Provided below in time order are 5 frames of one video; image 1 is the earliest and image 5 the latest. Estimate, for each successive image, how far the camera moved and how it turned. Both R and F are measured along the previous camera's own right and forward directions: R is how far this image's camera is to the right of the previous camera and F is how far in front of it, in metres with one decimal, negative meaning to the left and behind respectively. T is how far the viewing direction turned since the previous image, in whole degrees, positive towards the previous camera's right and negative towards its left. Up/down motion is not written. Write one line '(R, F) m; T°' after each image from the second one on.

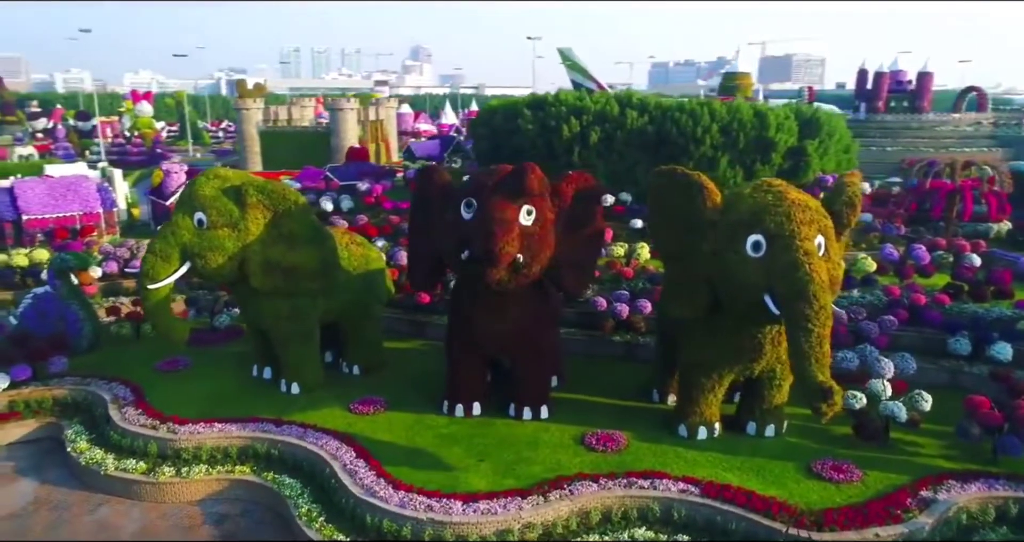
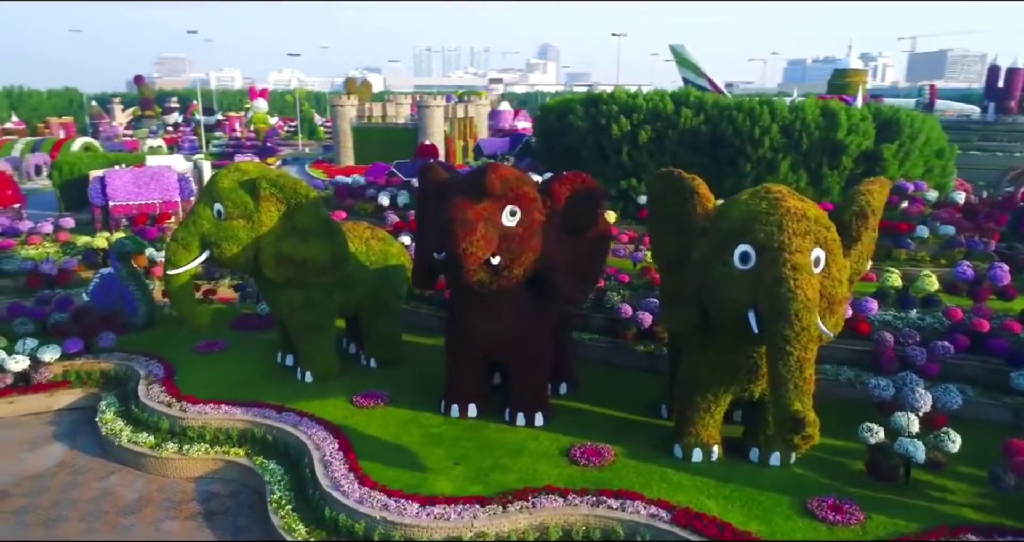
(+1.8, +0.4) m; -10°
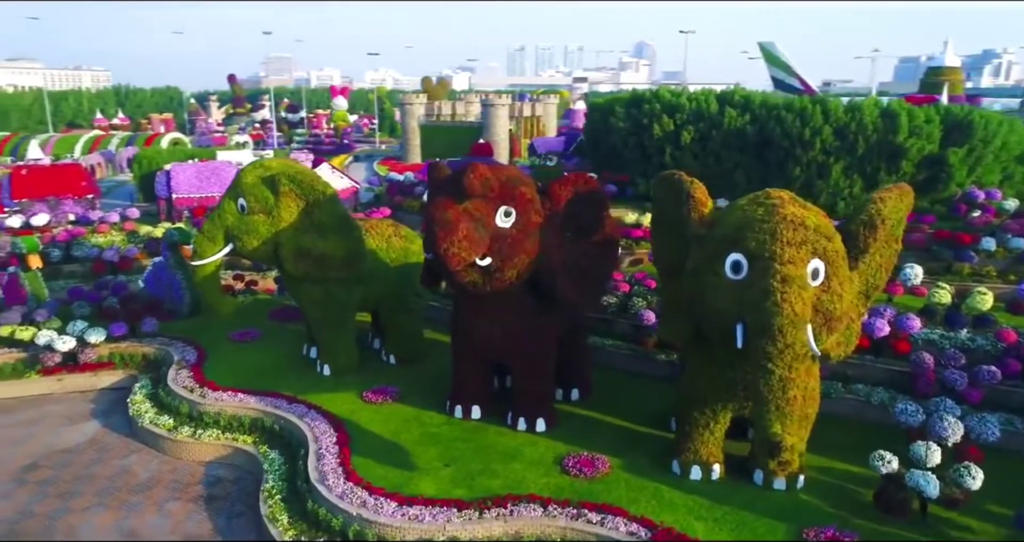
(+1.2, +0.3) m; -7°
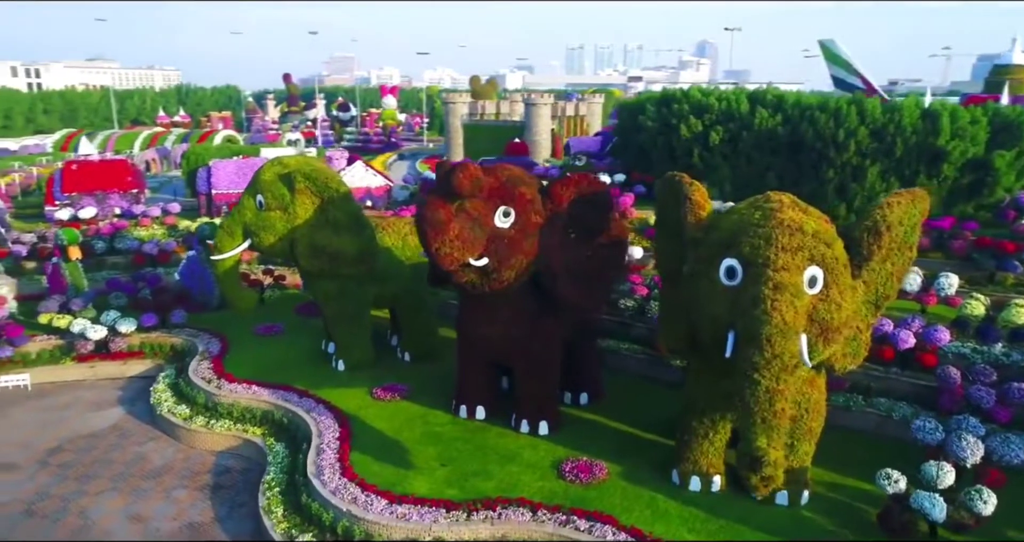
(+0.7, +0.1) m; -5°
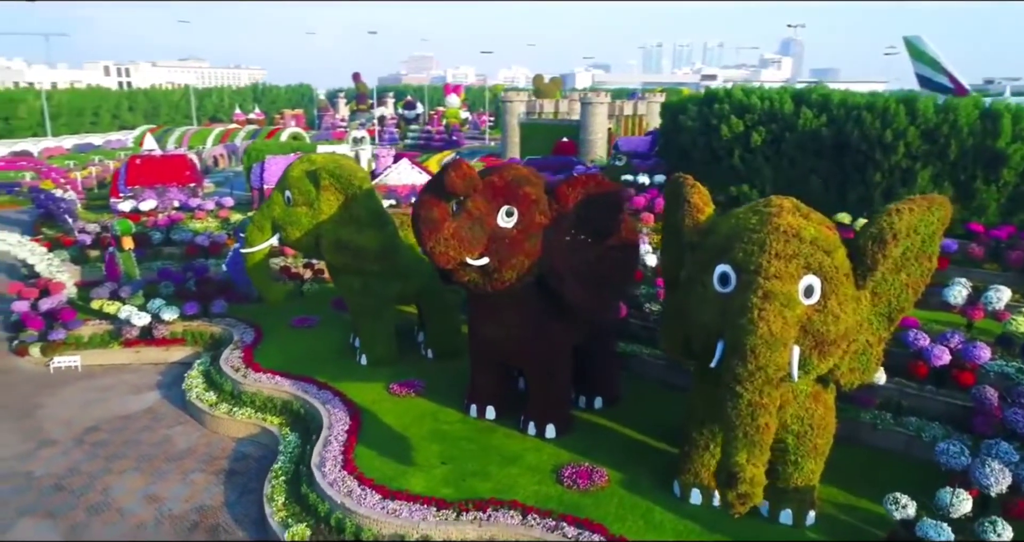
(+0.9, +0.1) m; -6°
